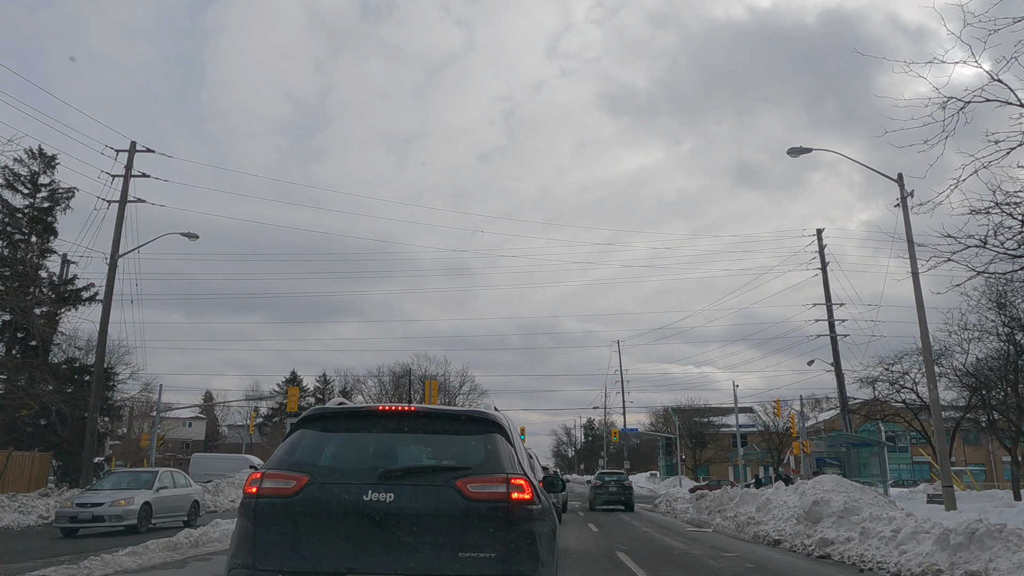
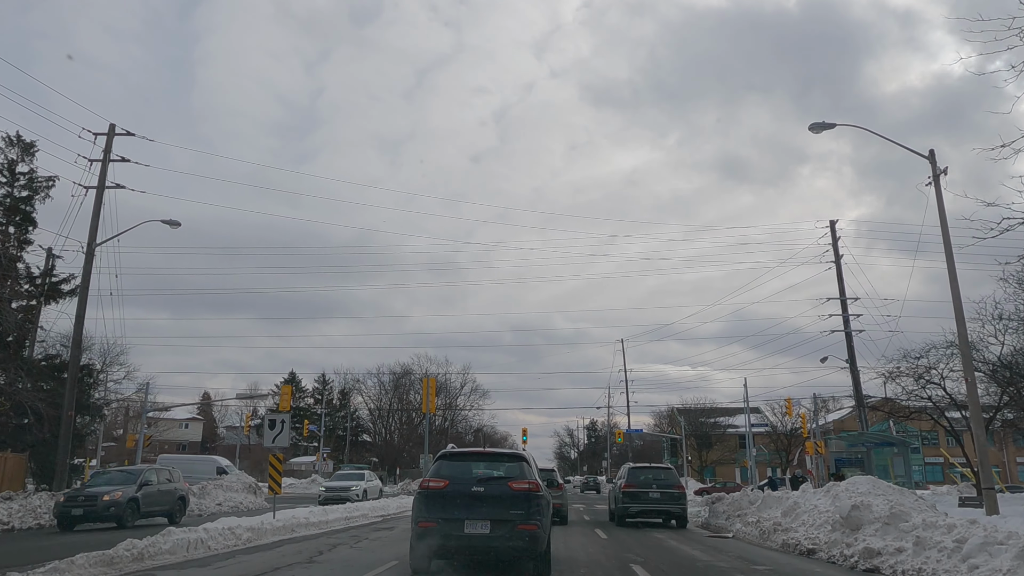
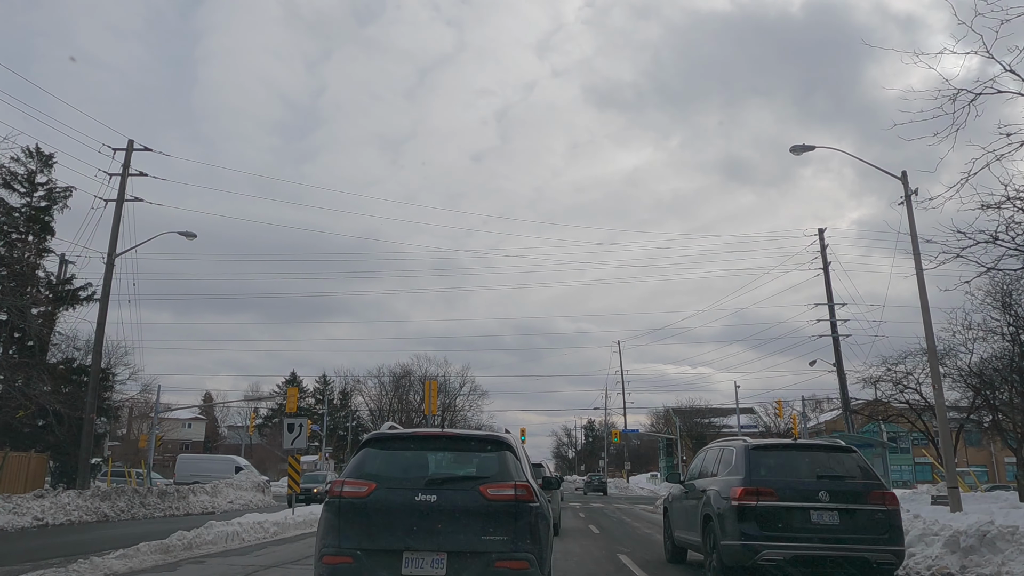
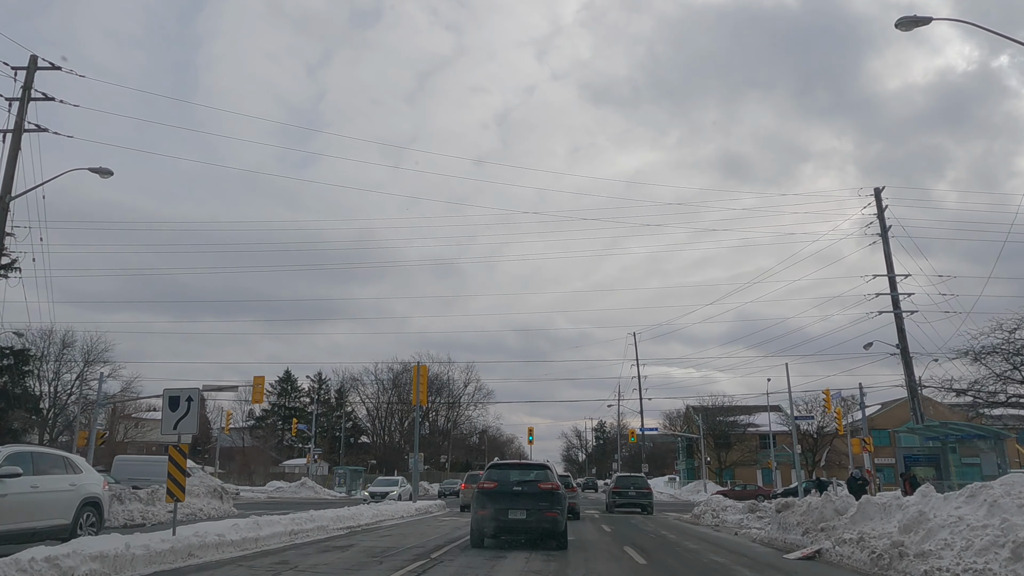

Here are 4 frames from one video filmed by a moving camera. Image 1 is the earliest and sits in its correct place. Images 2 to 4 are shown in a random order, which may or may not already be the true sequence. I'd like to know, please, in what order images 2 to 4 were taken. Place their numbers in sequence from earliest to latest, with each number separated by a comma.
3, 2, 4
